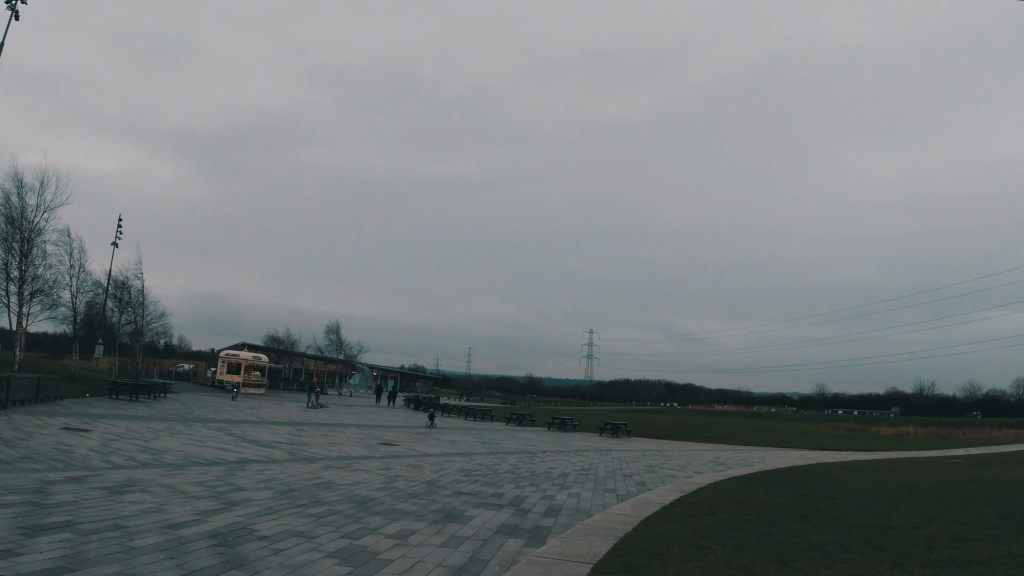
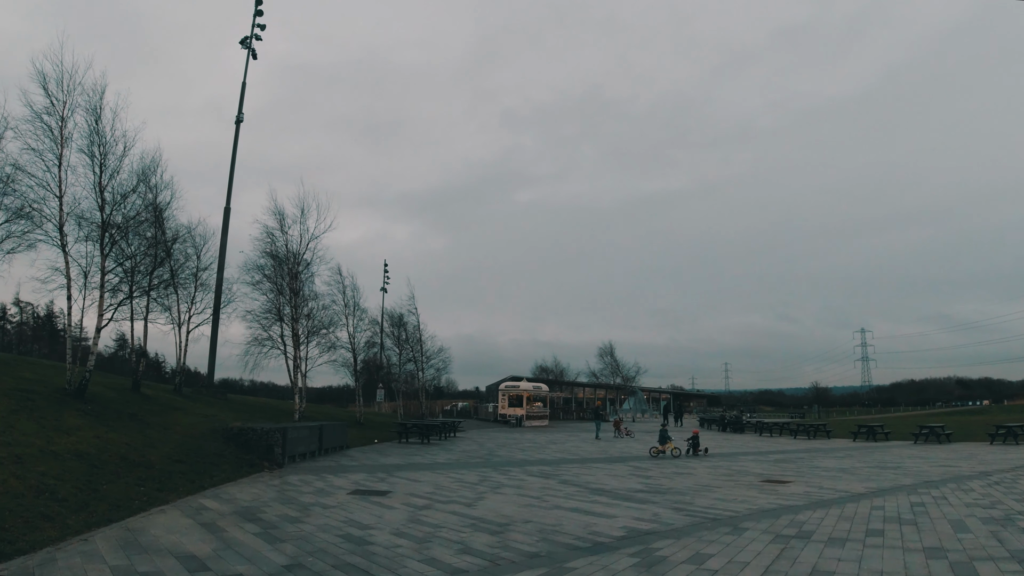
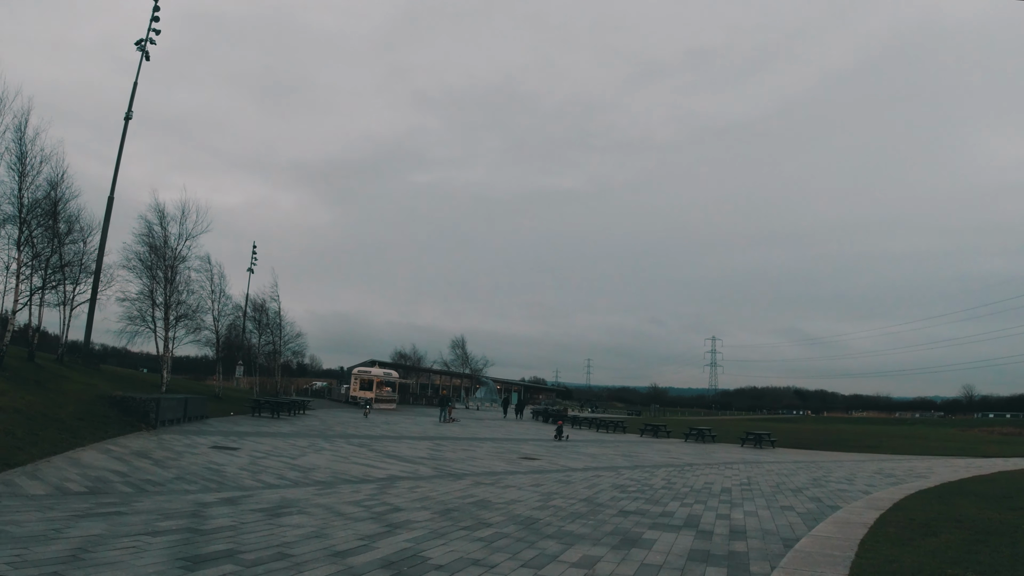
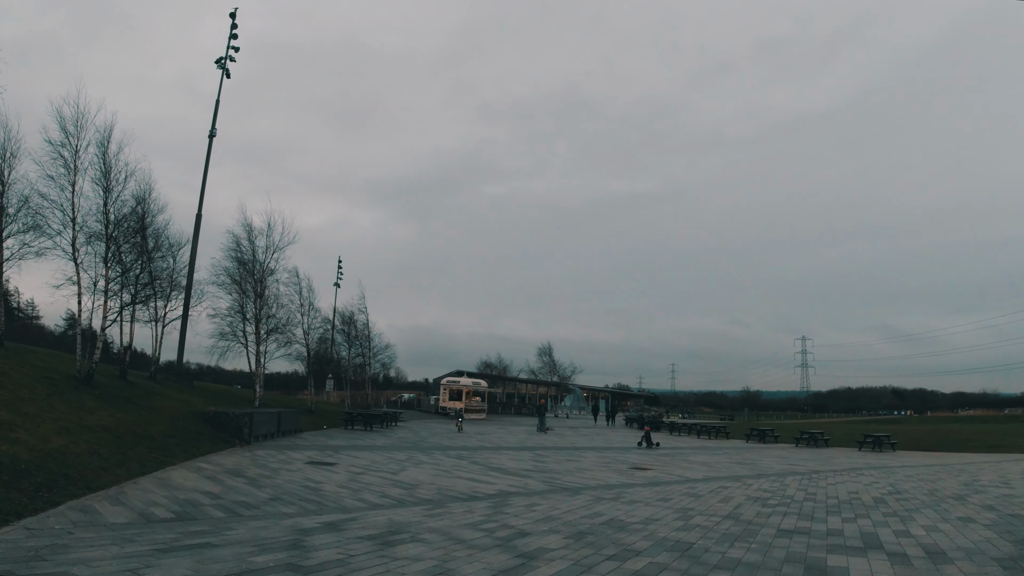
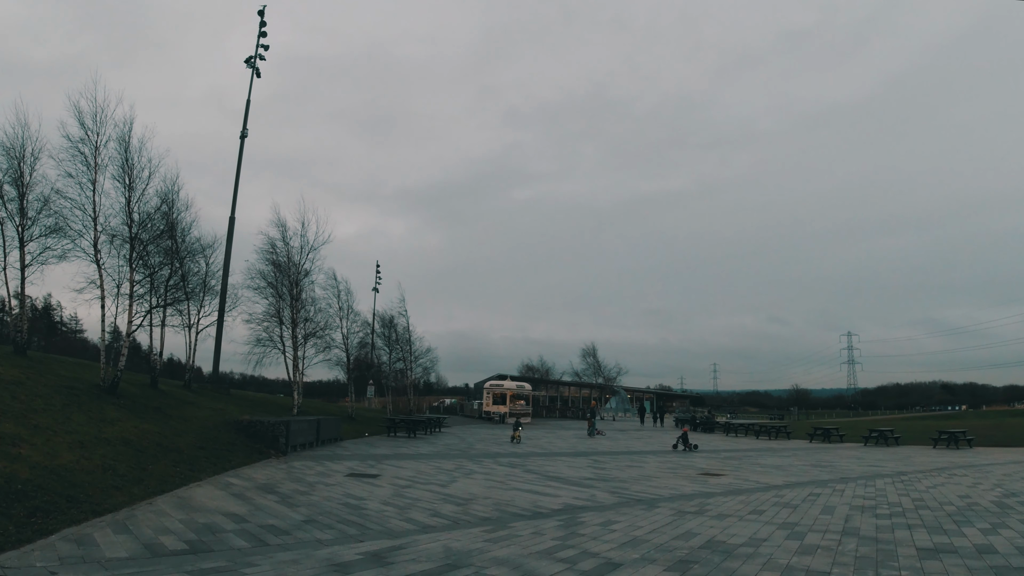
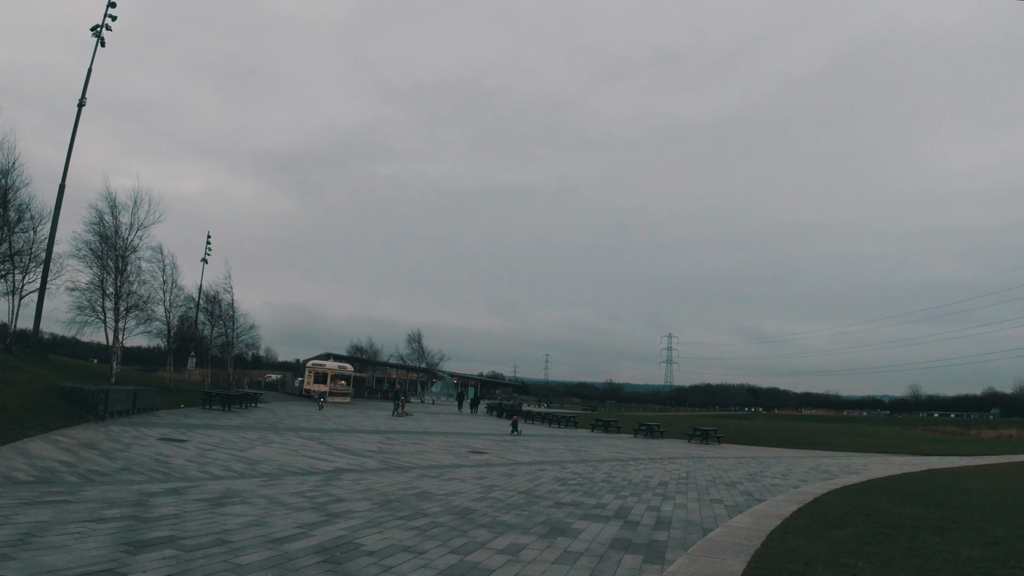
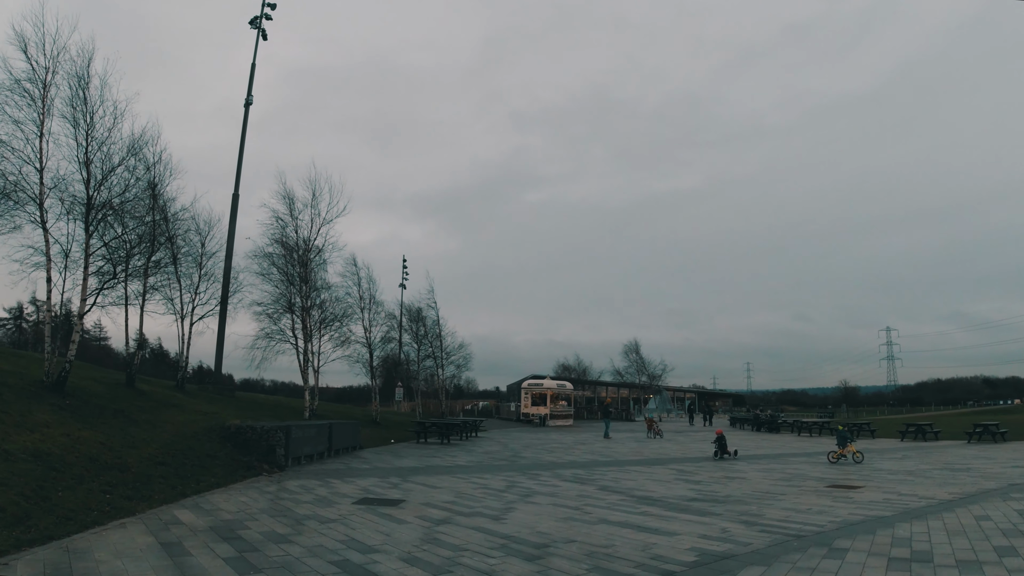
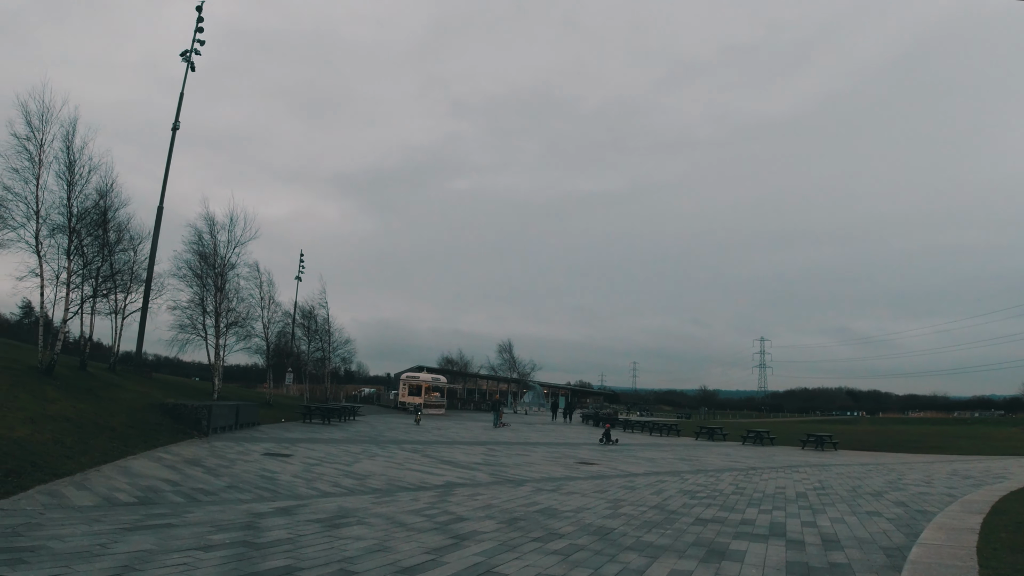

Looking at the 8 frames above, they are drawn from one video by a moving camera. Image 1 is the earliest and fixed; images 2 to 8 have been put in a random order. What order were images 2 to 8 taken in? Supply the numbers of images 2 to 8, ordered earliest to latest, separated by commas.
6, 3, 8, 4, 5, 2, 7
